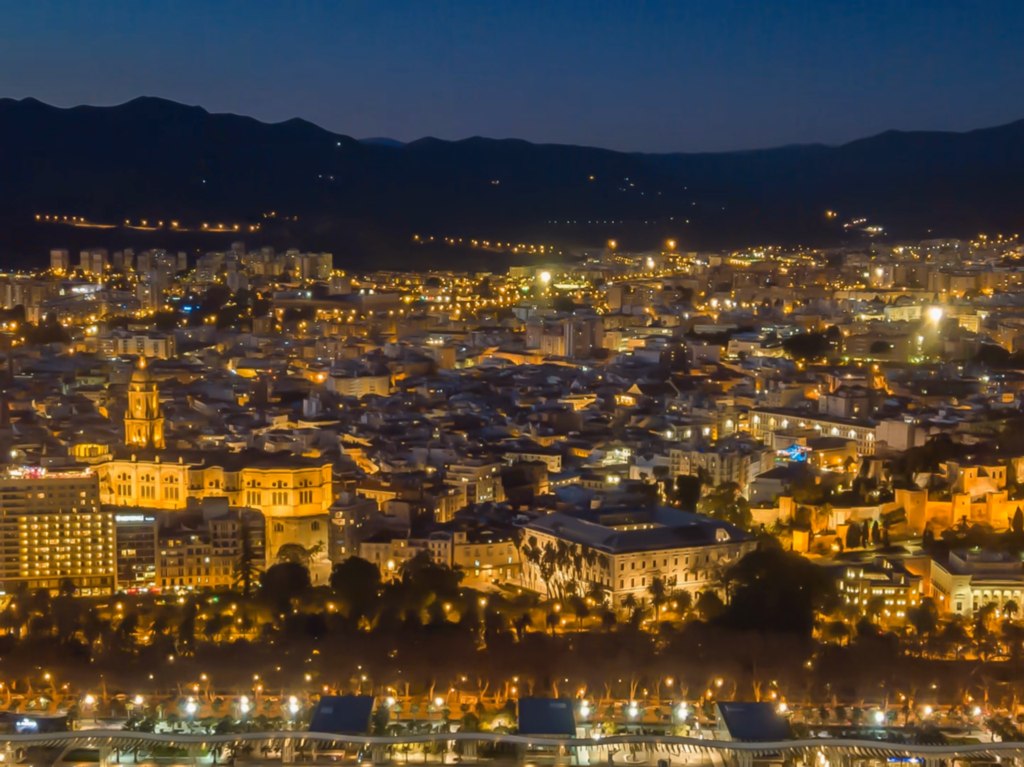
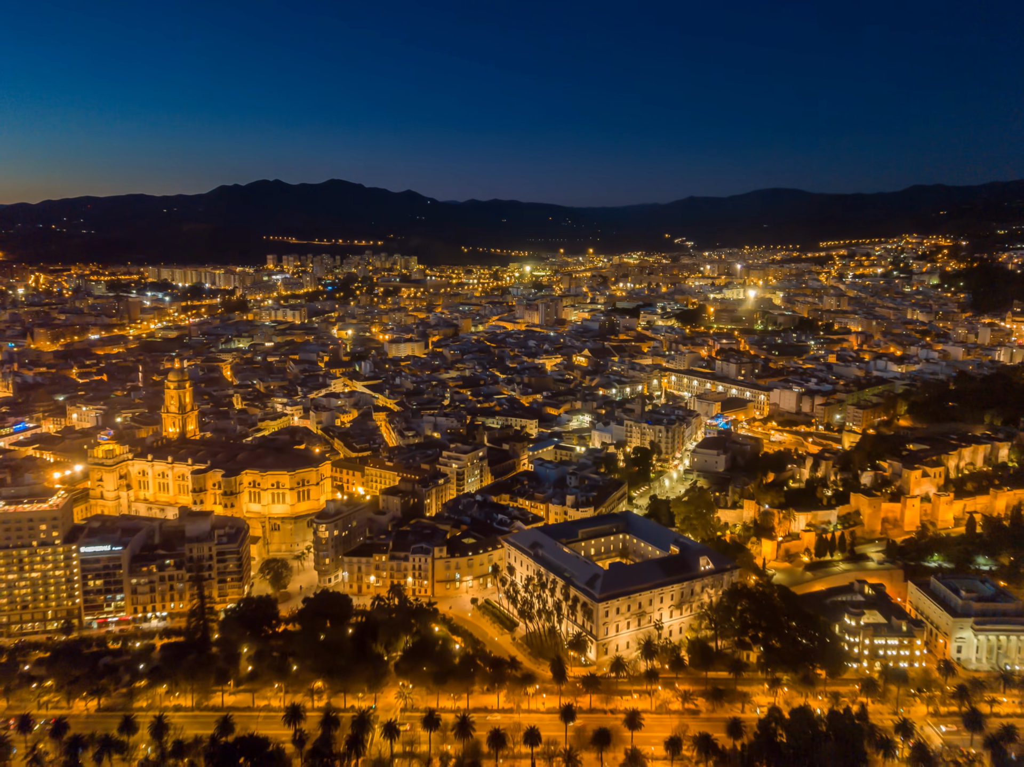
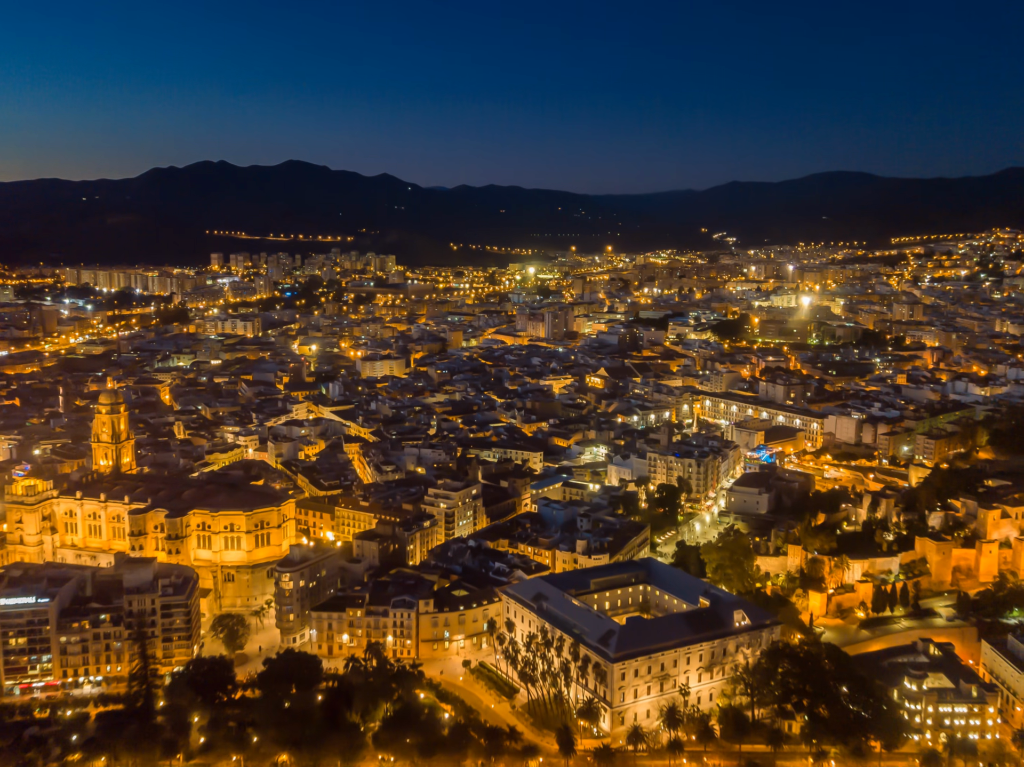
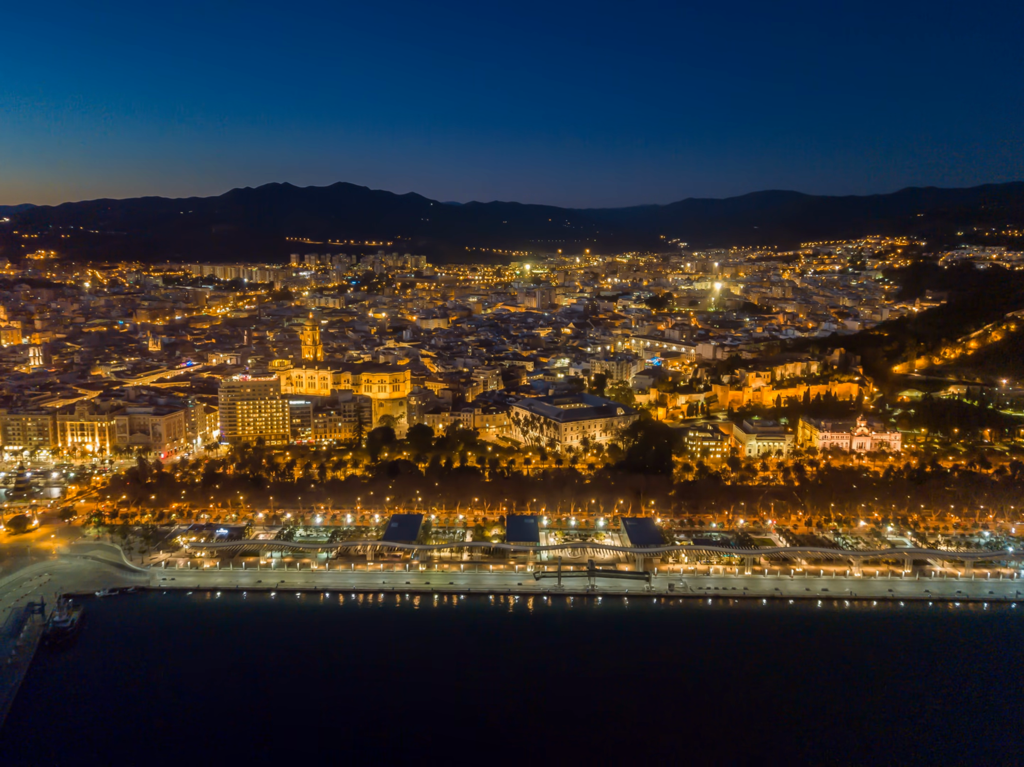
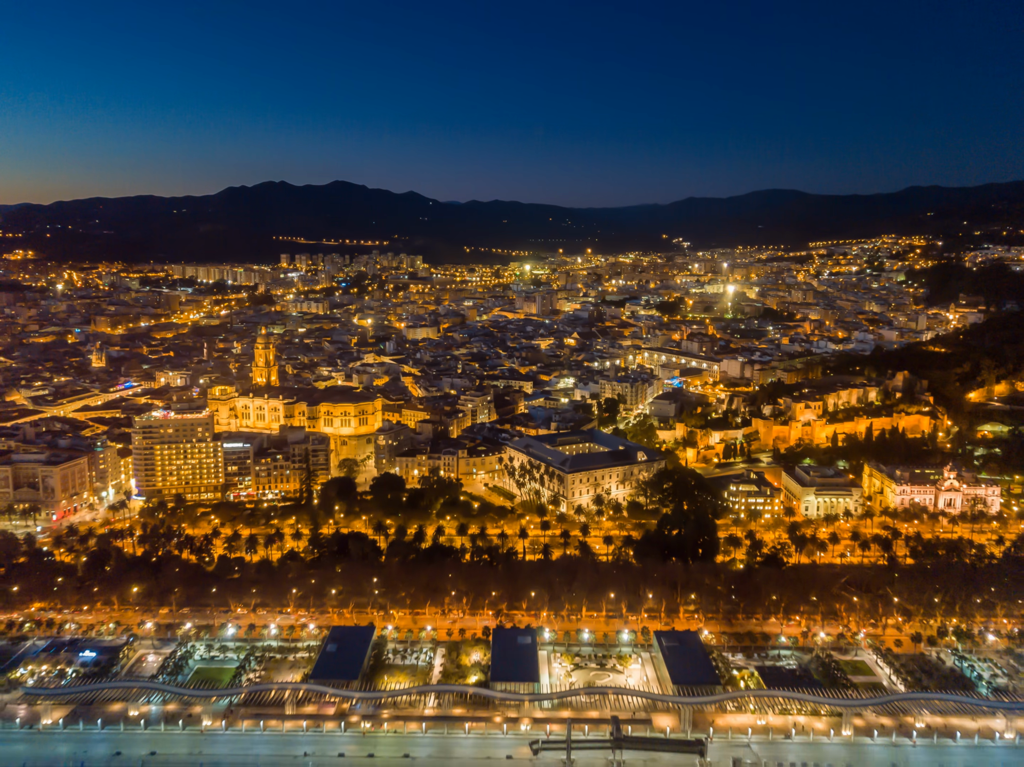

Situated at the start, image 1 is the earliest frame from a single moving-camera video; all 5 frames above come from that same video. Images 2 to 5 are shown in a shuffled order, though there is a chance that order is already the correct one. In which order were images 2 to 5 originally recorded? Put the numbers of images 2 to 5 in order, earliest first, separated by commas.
3, 2, 5, 4
